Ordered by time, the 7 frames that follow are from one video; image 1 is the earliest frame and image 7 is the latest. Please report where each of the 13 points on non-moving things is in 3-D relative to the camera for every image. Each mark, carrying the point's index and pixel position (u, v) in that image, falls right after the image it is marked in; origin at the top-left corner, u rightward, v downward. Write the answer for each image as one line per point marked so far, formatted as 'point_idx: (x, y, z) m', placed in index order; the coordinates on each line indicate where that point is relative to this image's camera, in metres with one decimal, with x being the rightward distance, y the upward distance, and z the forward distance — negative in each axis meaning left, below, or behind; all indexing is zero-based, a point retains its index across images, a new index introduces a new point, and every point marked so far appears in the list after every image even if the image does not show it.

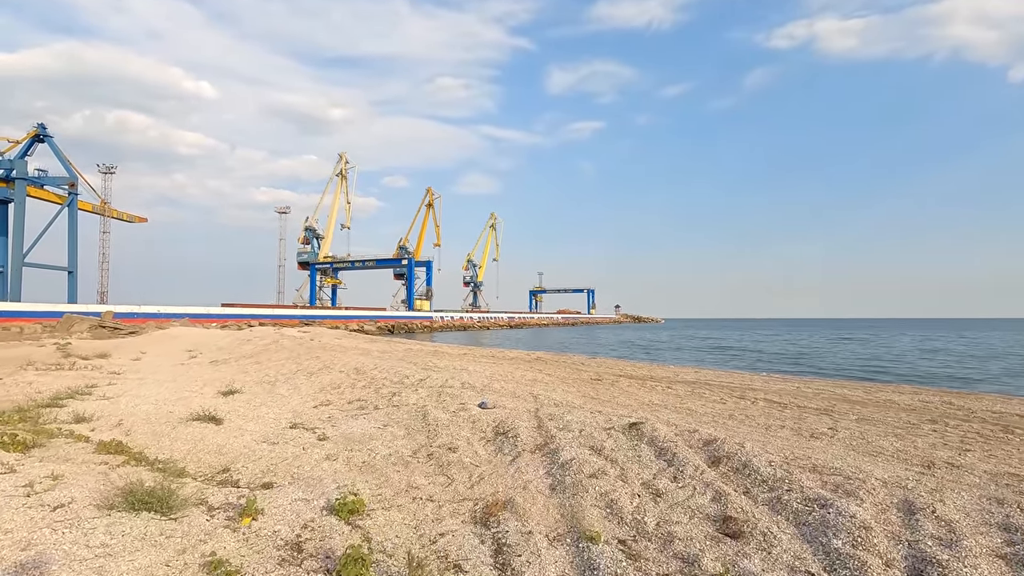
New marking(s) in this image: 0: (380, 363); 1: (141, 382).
0: (-4.0, -2.2, +15.3) m
1: (-9.6, -2.4, +13.3) m
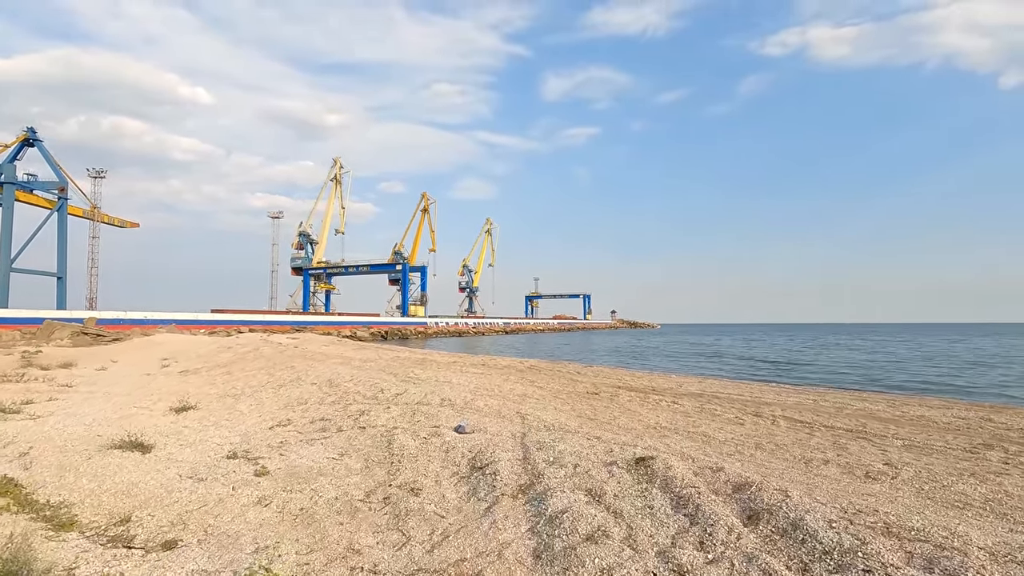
0: (-4.3, -2.4, +14.1) m
1: (-9.9, -2.5, +12.0) m
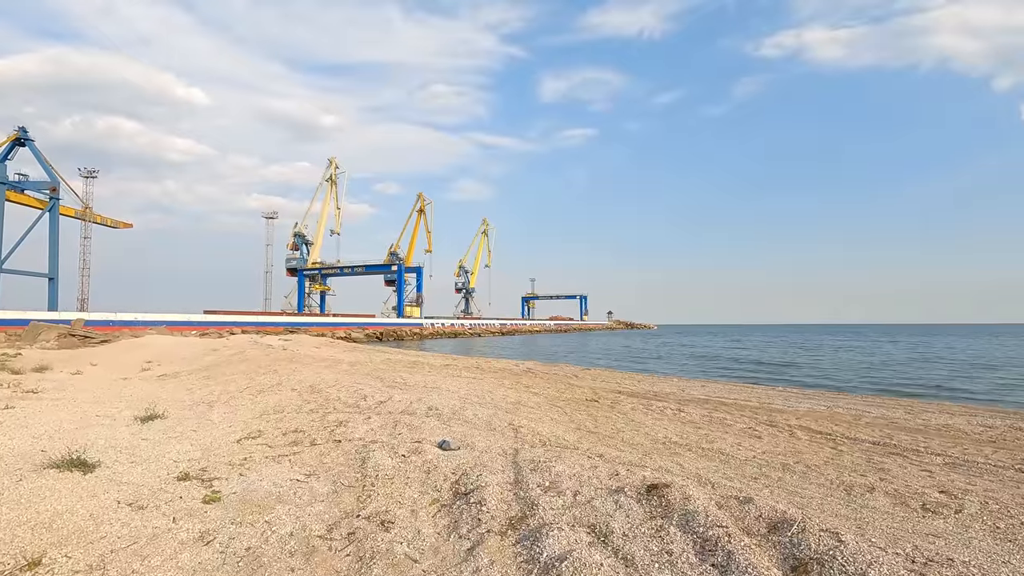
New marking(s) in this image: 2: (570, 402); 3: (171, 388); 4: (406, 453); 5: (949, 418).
0: (-4.4, -2.3, +13.3) m
1: (-10.0, -2.5, +11.2) m
2: (+1.1, -2.1, +9.5) m
3: (-9.5, -2.8, +14.4) m
4: (-1.2, -1.9, +5.8) m
5: (+8.4, -2.5, +9.9) m
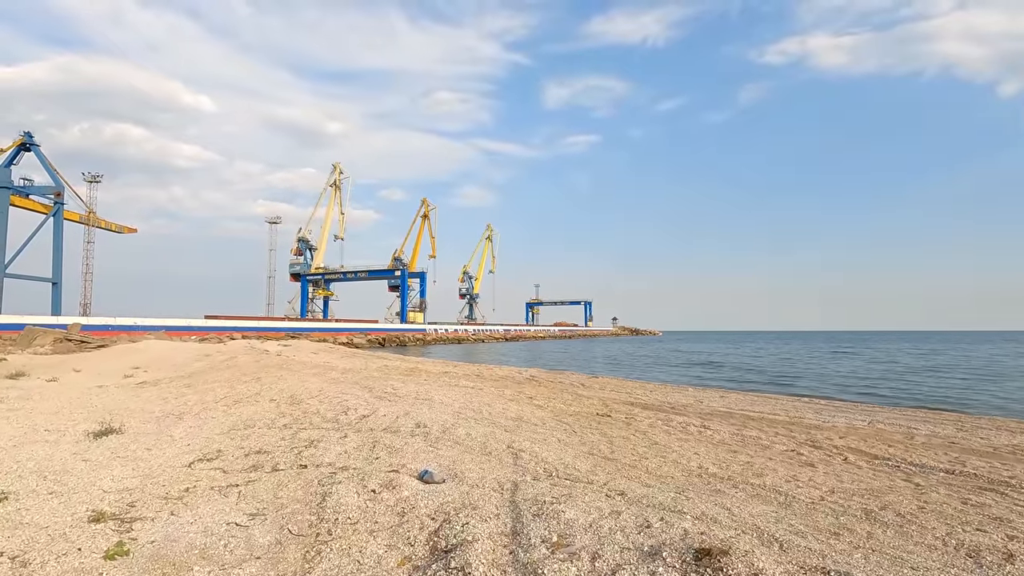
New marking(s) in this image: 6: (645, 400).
0: (-4.4, -2.4, +12.2) m
1: (-10.0, -2.5, +10.1) m
2: (+1.1, -2.1, +8.3) m
3: (-9.5, -2.8, +13.3) m
4: (-1.2, -1.8, +4.7) m
5: (+8.4, -2.5, +8.6) m
6: (+3.3, -2.8, +12.8) m
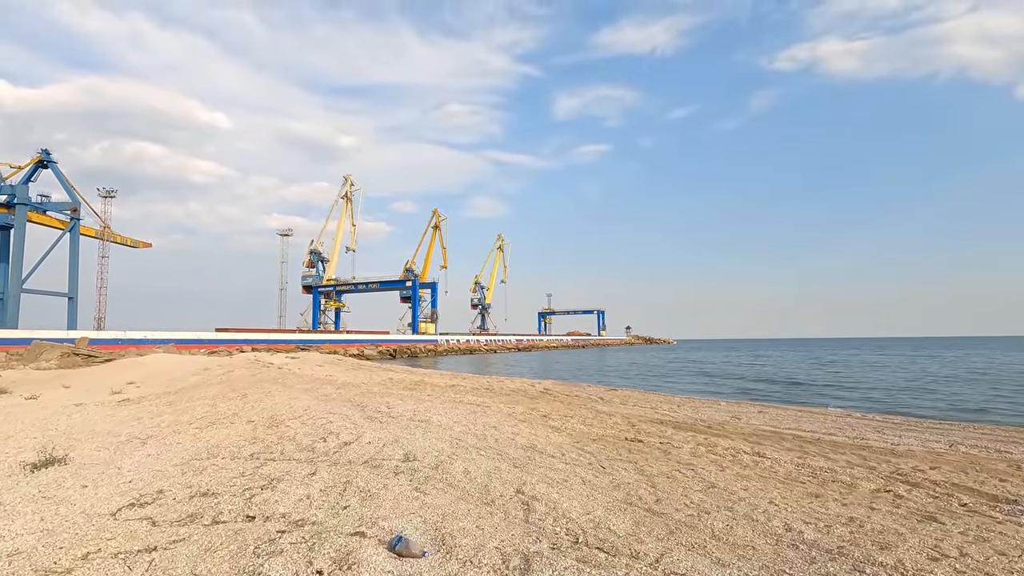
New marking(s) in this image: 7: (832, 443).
0: (-4.1, -2.5, +10.8) m
1: (-9.8, -2.6, +8.9) m
2: (+1.2, -2.1, +6.8) m
3: (-9.2, -3.0, +12.1) m
4: (-1.2, -1.8, +3.3) m
5: (+8.6, -2.4, +7.0) m
6: (+3.5, -2.8, +11.2) m
7: (+5.1, -2.5, +8.2) m
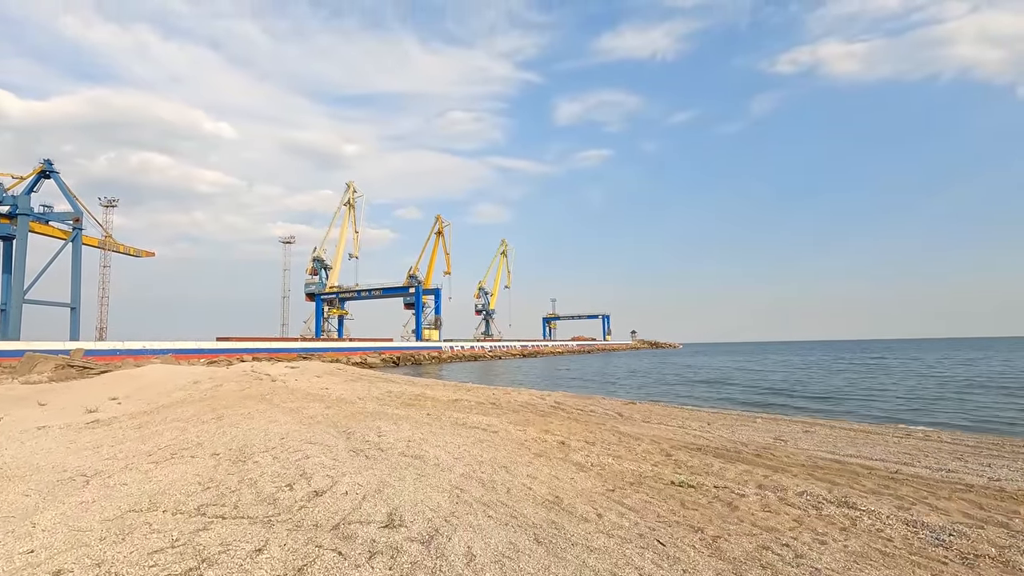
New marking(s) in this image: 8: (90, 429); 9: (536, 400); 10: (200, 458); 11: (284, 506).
0: (-3.9, -2.6, +9.4) m
1: (-9.6, -2.8, +7.5) m
2: (+1.4, -2.1, +5.3) m
3: (-9.0, -3.2, +10.6) m
4: (-1.0, -1.8, +1.8) m
5: (+8.8, -2.4, +5.4) m
6: (+3.8, -2.9, +9.7) m
7: (+5.3, -2.5, +6.6) m
8: (-10.7, -3.5, +13.0) m
9: (+0.8, -3.7, +16.9) m
10: (-4.8, -2.6, +7.9) m
11: (-2.3, -2.2, +5.2) m
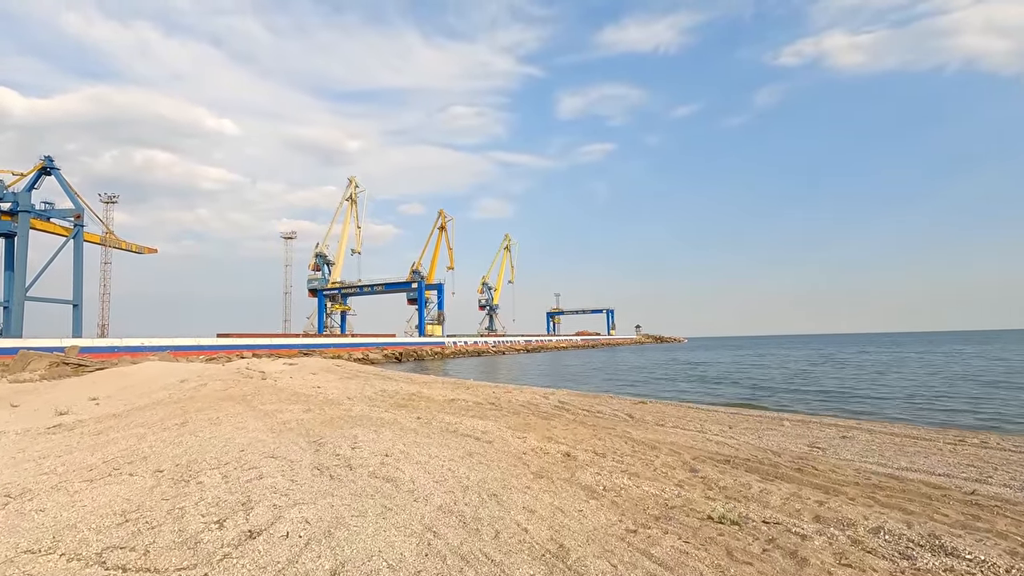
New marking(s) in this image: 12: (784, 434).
0: (-4.0, -2.4, +8.2) m
1: (-9.7, -2.7, +6.3) m
2: (+1.3, -1.9, +4.1) m
3: (-9.0, -3.1, +9.5) m
4: (-1.1, -1.7, +0.5) m
5: (+8.7, -2.1, +4.1) m
6: (+3.7, -2.7, +8.4) m
7: (+5.3, -2.3, +5.4) m
8: (-10.7, -3.4, +11.8) m
9: (+0.8, -3.4, +15.6) m
10: (-4.8, -2.5, +6.7) m
11: (-2.4, -2.0, +4.0) m
12: (+5.3, -2.8, +9.9) m
